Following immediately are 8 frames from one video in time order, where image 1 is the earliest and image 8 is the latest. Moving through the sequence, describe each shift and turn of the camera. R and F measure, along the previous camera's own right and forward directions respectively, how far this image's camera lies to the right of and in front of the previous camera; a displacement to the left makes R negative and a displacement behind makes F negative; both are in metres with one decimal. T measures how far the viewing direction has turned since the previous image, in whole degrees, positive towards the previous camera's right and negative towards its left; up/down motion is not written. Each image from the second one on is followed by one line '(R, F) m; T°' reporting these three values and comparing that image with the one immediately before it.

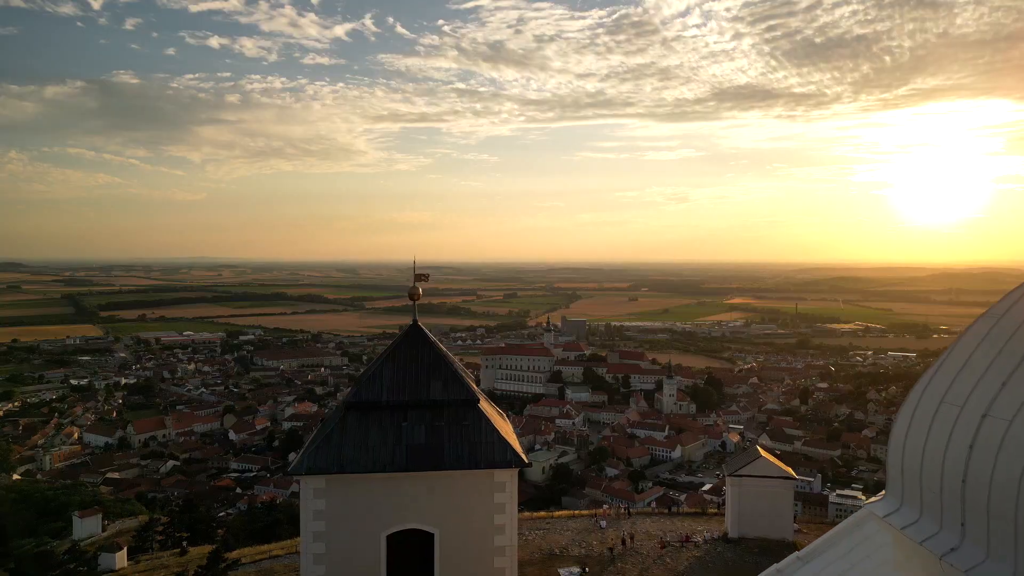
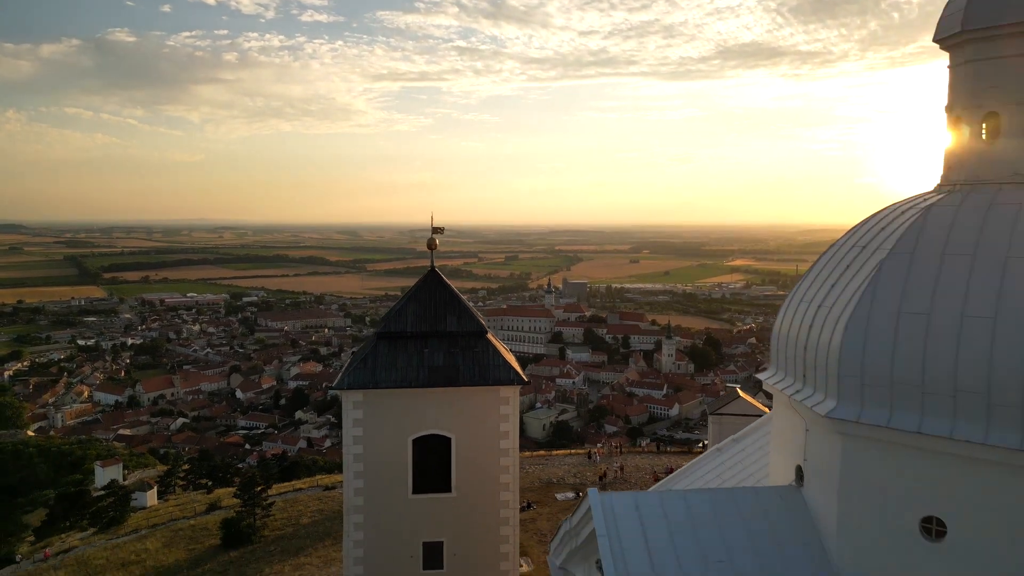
(0.0, -2.1) m; 0°
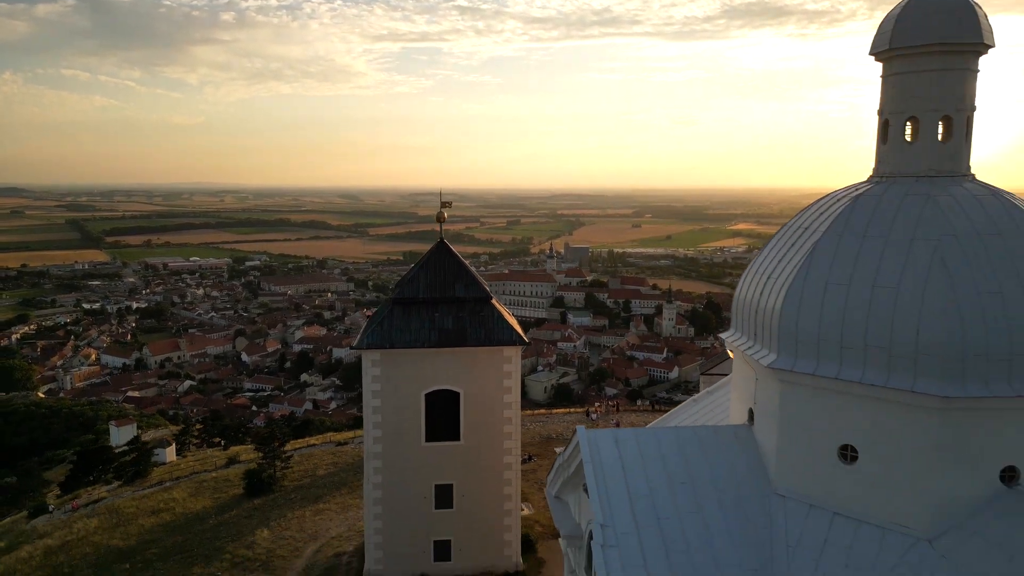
(0.0, -1.3) m; 0°
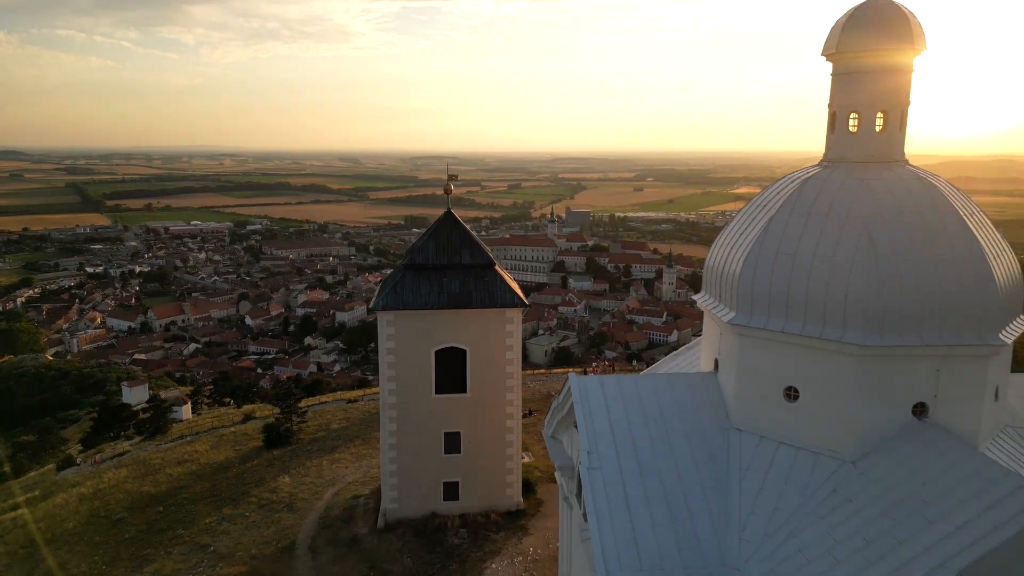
(0.0, -1.3) m; 0°
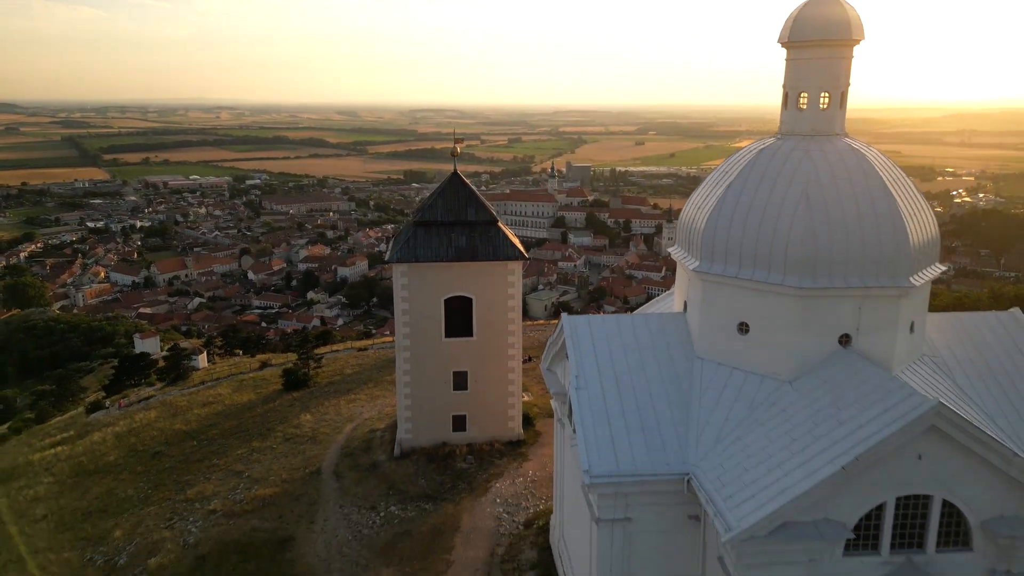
(0.0, -1.7) m; 0°
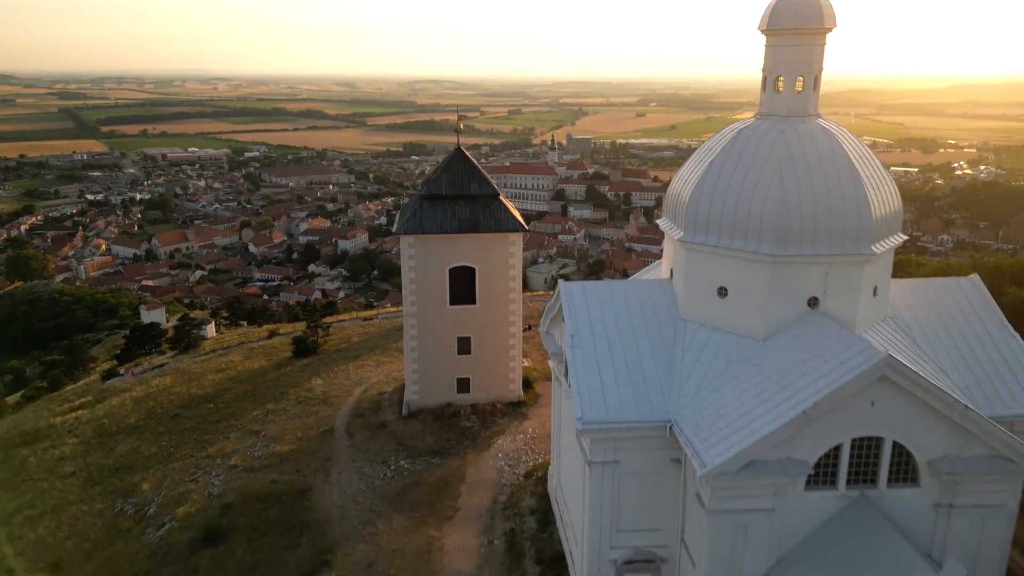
(0.0, -1.0) m; 0°
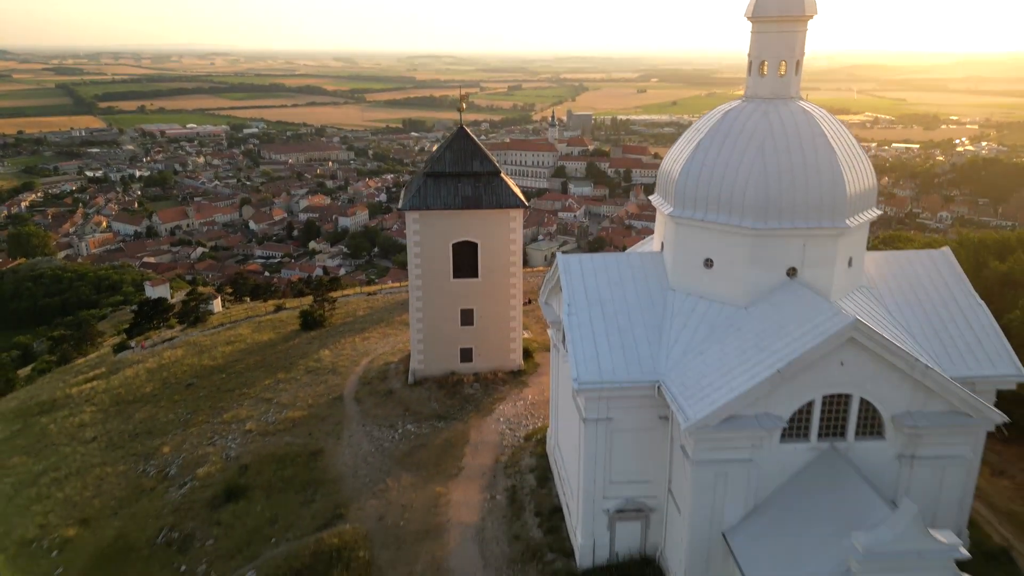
(0.0, -0.8) m; 0°
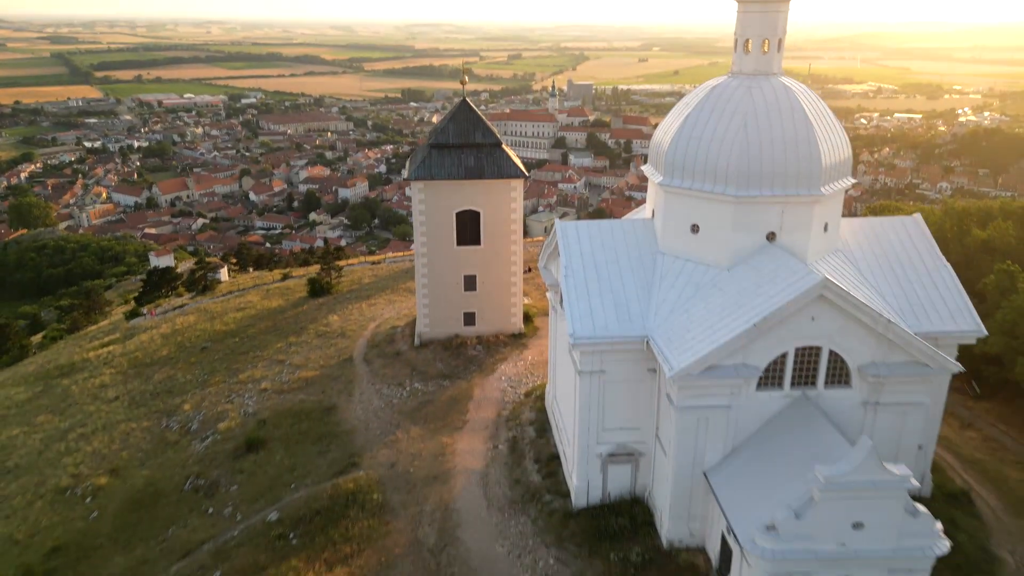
(0.0, -1.0) m; 0°
